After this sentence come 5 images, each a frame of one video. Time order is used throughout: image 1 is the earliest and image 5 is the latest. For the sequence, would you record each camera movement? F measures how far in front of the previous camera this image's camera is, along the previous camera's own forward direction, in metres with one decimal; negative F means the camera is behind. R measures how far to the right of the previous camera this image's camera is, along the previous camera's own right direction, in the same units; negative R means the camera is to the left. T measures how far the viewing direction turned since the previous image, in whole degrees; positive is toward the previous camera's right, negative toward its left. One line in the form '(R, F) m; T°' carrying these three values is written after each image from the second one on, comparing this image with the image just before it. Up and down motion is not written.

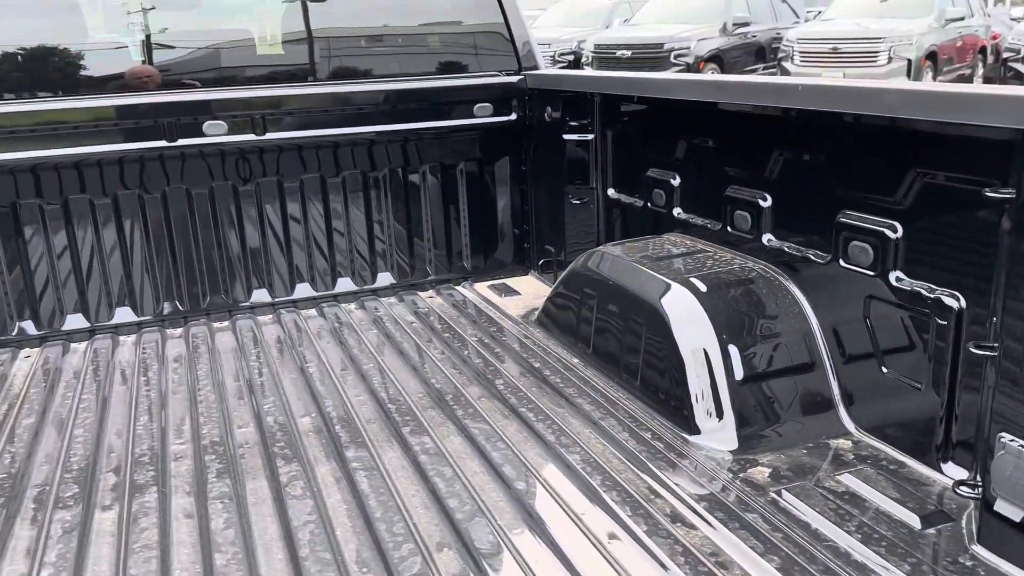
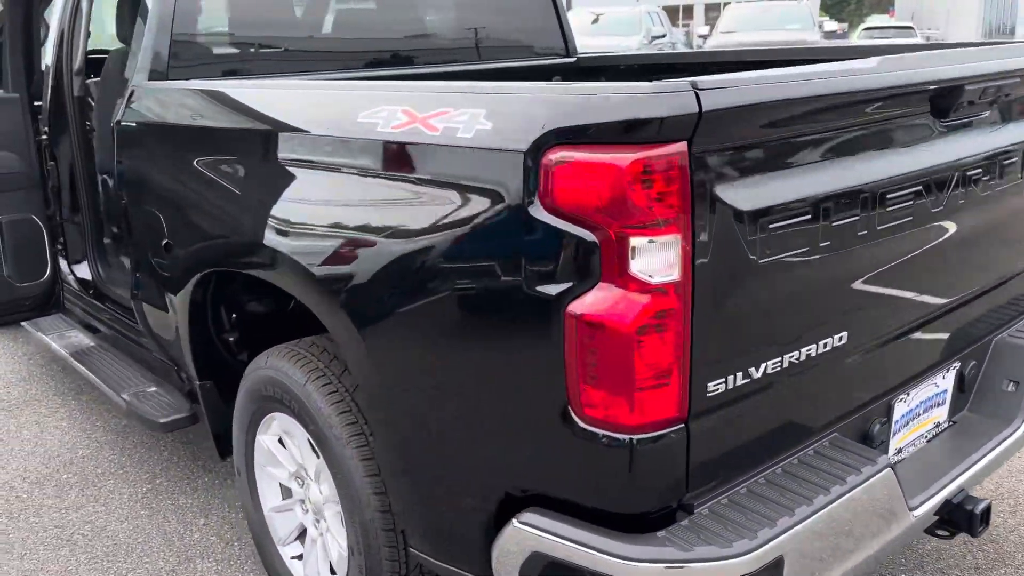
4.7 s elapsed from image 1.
(-1.7, -1.0) m; +18°
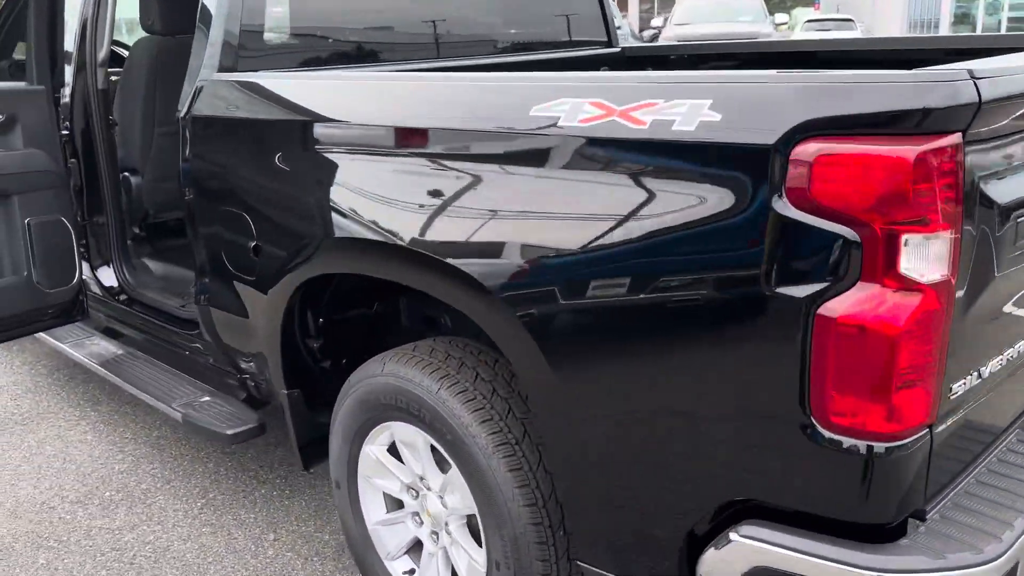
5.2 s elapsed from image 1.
(-0.5, +0.1) m; +4°
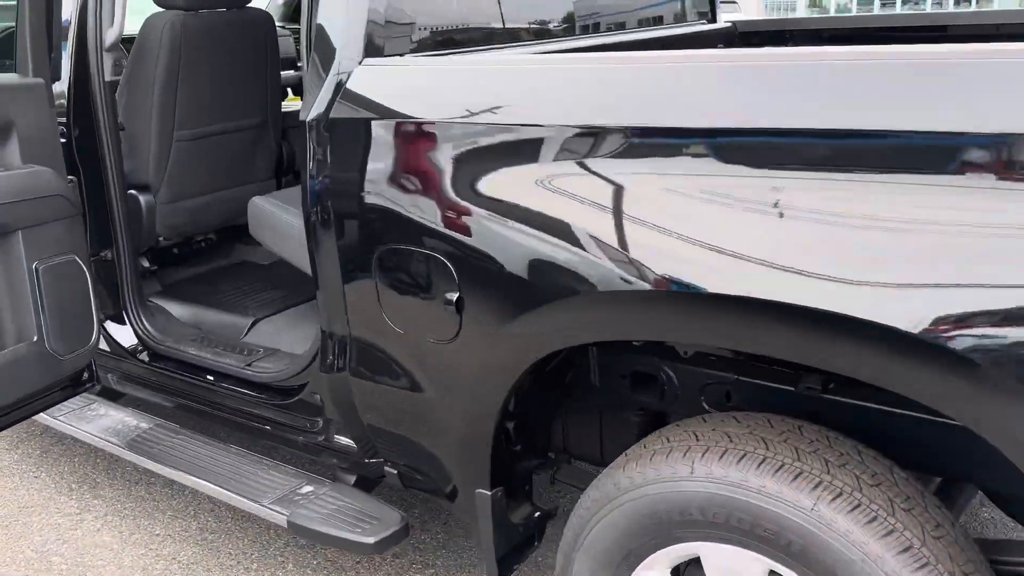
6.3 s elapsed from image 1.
(-0.9, +0.7) m; +8°
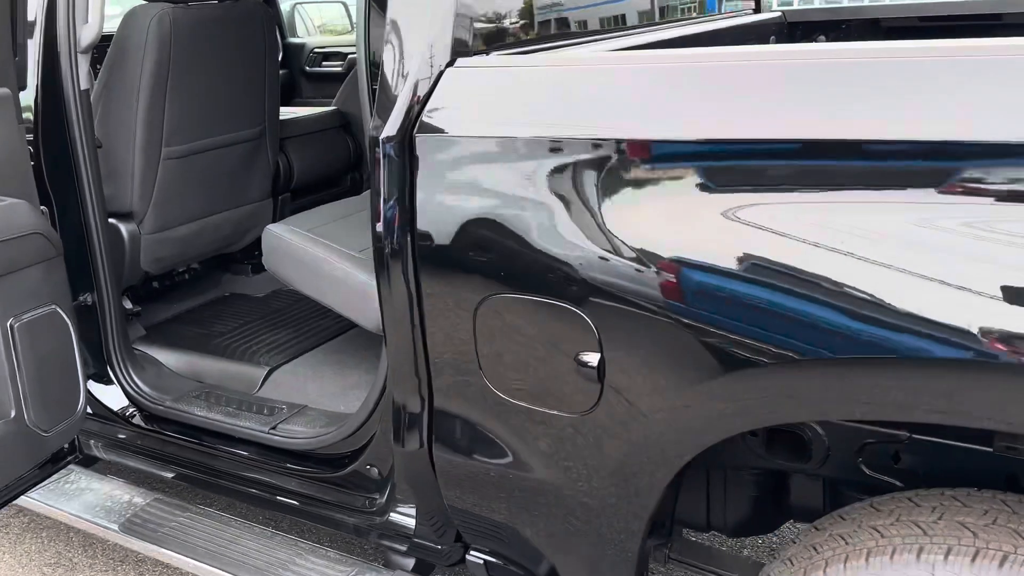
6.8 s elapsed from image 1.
(-0.4, +0.4) m; +5°
